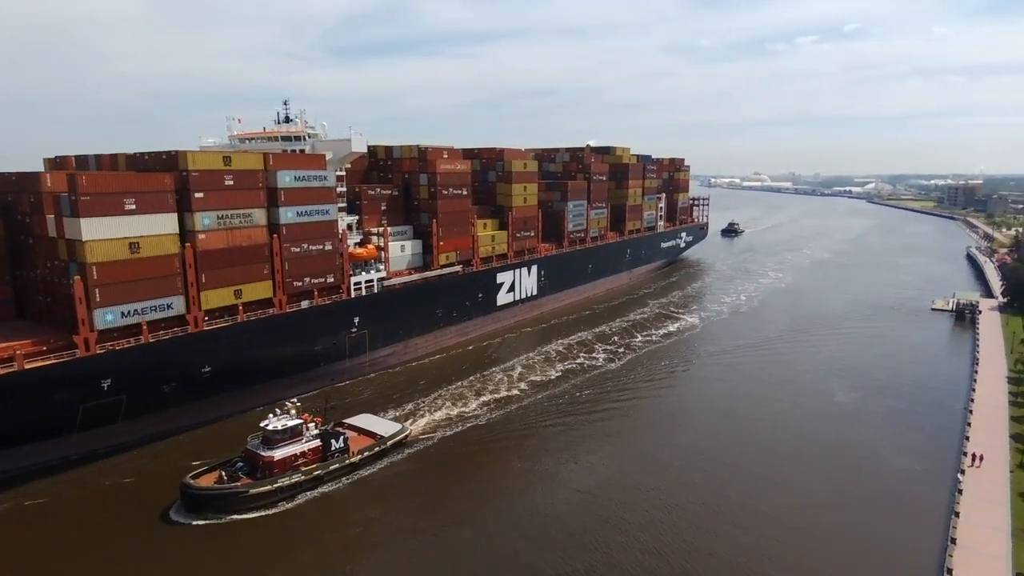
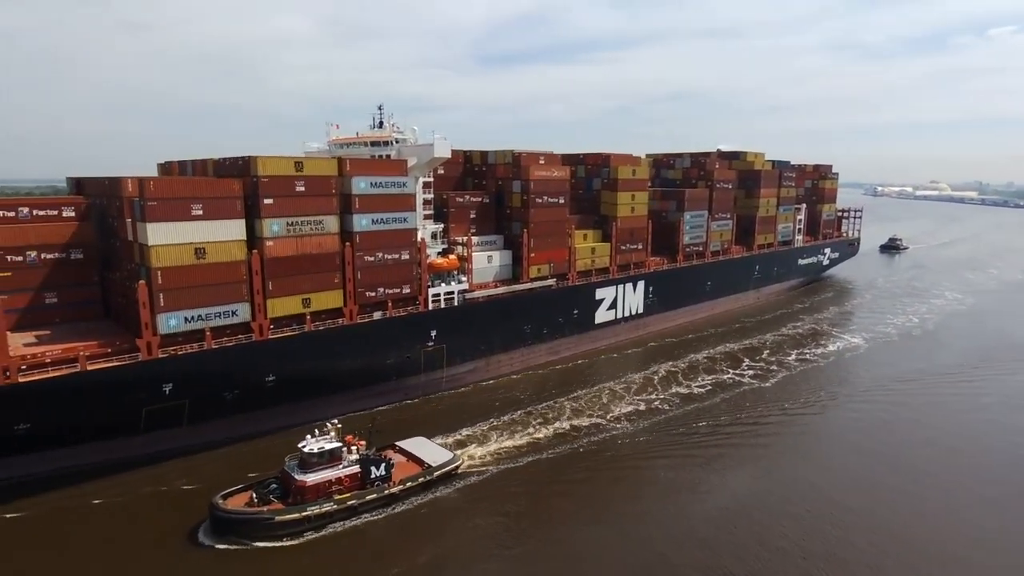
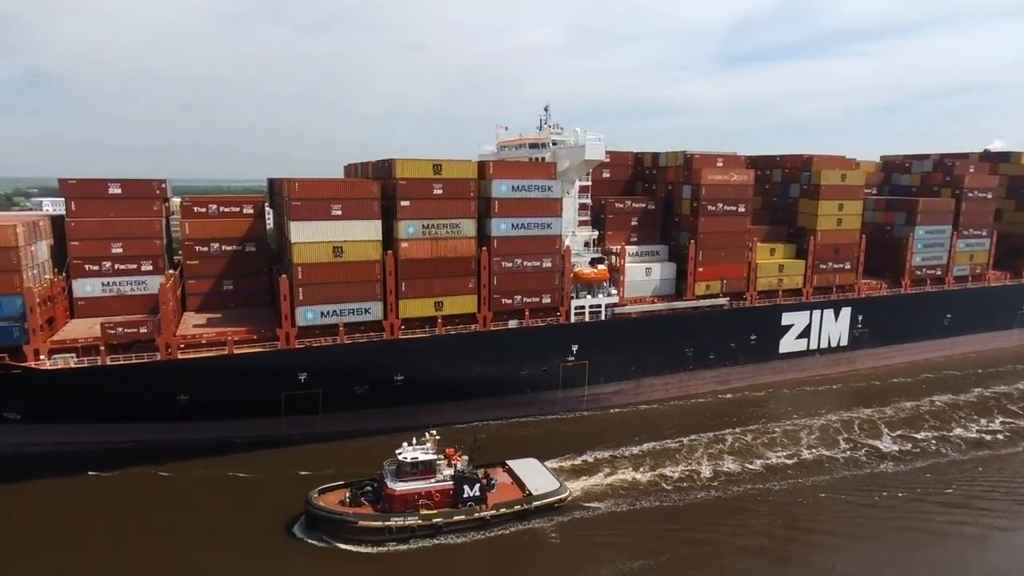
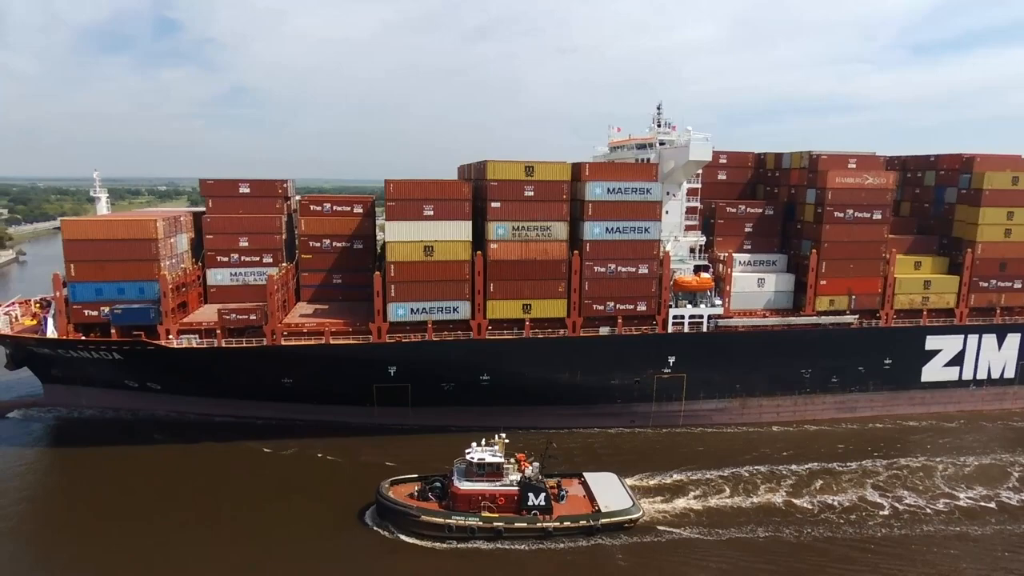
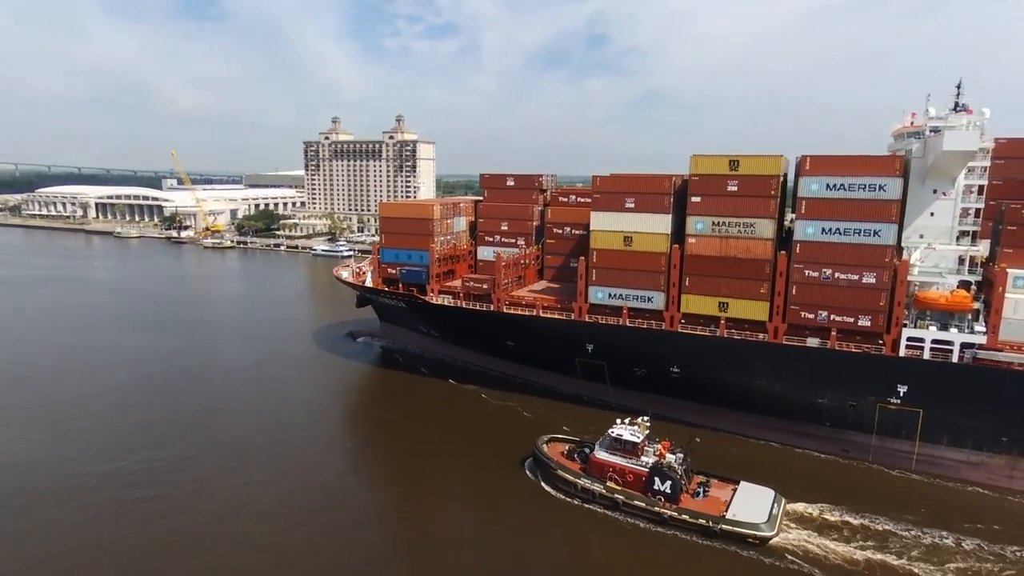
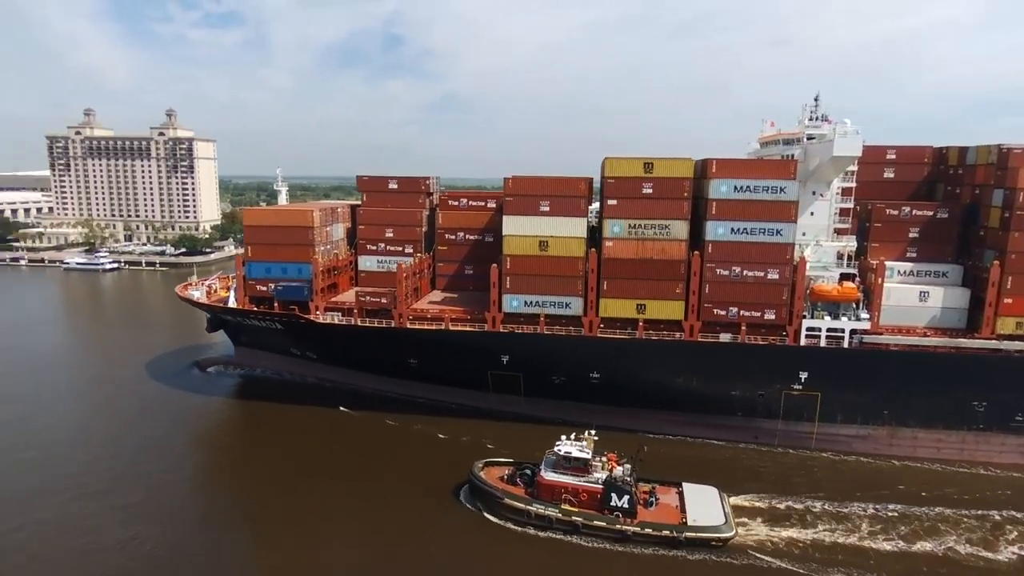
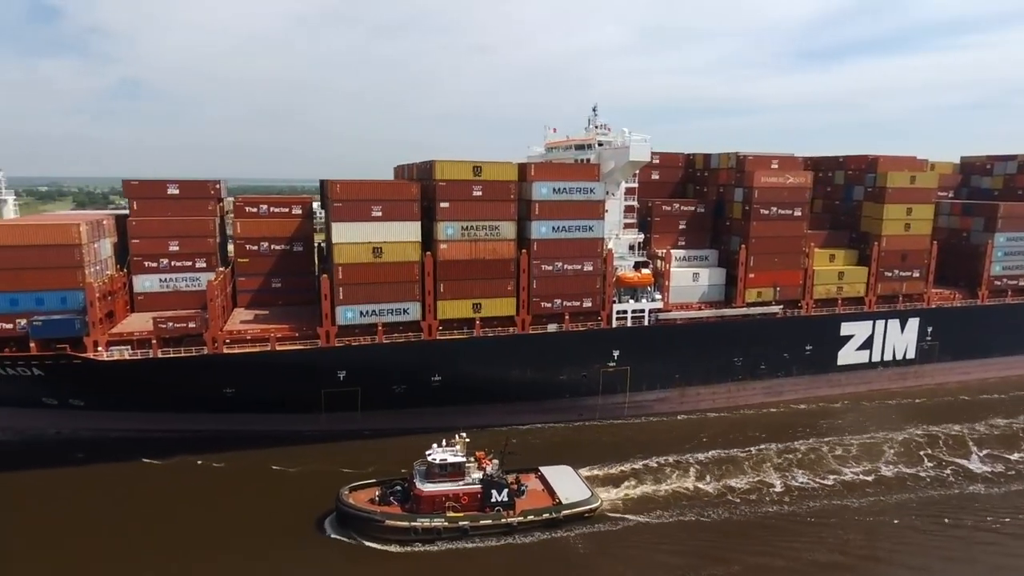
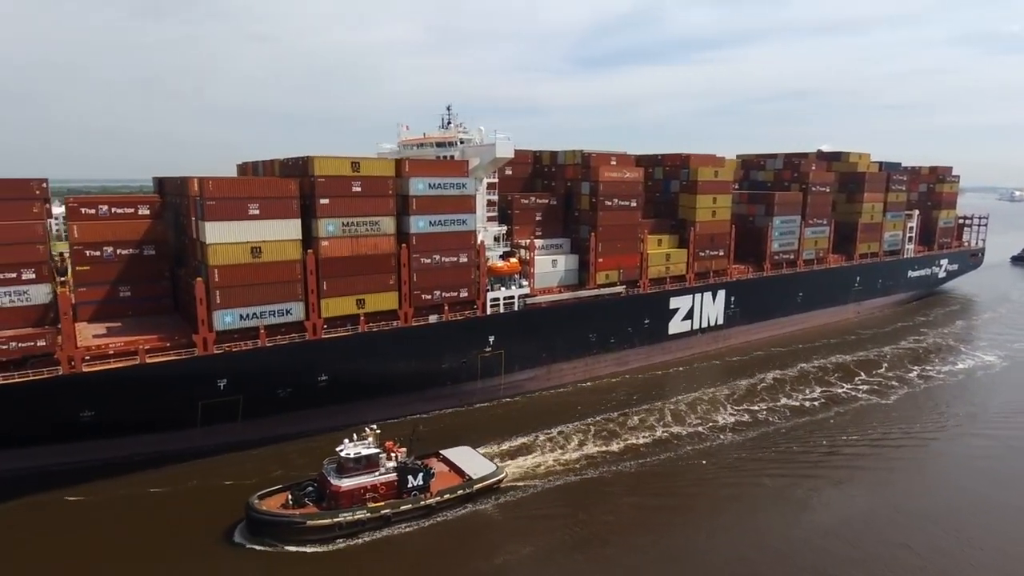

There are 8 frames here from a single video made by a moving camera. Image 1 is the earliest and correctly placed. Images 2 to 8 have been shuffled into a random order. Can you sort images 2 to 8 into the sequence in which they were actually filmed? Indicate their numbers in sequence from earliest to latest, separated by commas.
2, 8, 3, 7, 4, 6, 5
